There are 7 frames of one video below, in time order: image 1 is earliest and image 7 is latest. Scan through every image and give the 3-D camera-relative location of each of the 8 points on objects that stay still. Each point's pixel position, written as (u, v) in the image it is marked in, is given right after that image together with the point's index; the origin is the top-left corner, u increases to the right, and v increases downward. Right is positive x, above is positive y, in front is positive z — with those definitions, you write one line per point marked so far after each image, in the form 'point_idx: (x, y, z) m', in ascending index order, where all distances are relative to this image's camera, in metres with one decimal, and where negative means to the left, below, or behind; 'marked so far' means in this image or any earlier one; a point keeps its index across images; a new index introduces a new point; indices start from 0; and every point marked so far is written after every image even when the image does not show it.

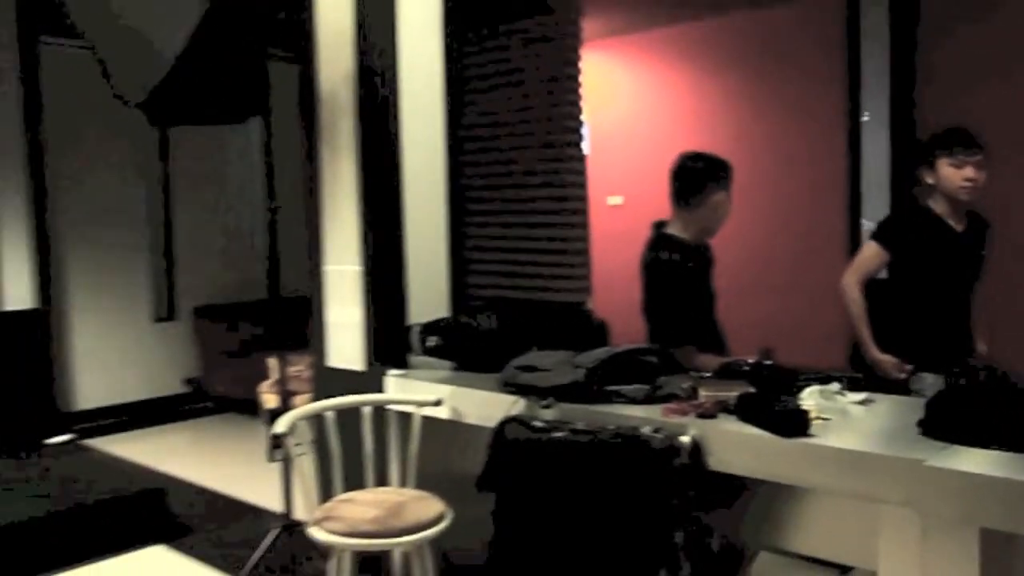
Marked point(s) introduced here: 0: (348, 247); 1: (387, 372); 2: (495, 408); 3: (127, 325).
0: (-0.6, +0.1, +2.5) m
1: (-0.5, -0.3, +2.4) m
2: (-0.1, -0.4, +2.0) m
3: (-2.3, -0.2, +3.9) m
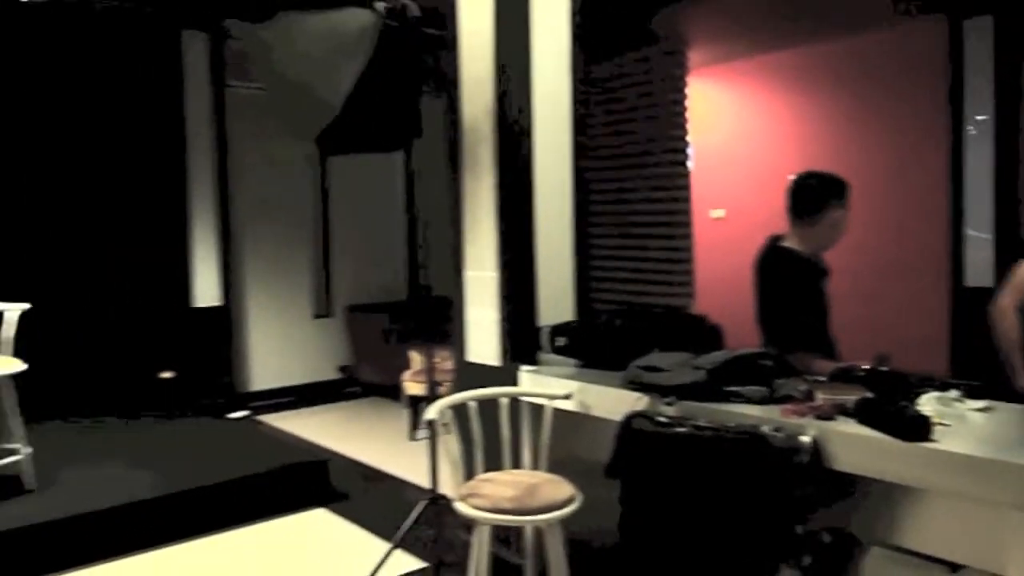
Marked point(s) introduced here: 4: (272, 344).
0: (-0.1, +0.1, +2.8) m
1: (0.0, -0.3, +2.7) m
2: (+0.4, -0.4, +2.3) m
3: (-1.5, -0.2, +4.5) m
4: (-1.7, -0.4, +4.5) m
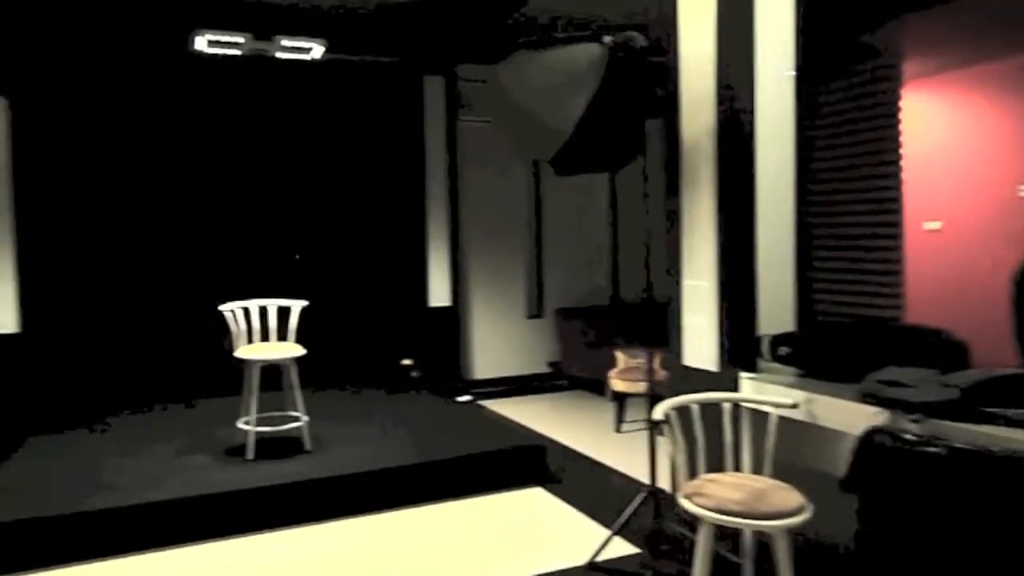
0: (+0.9, +0.1, +2.9) m
1: (+1.0, -0.4, +2.8) m
2: (+1.2, -0.5, +2.3) m
3: (0.0, -0.2, +5.0) m
4: (-0.2, -0.4, +5.0) m
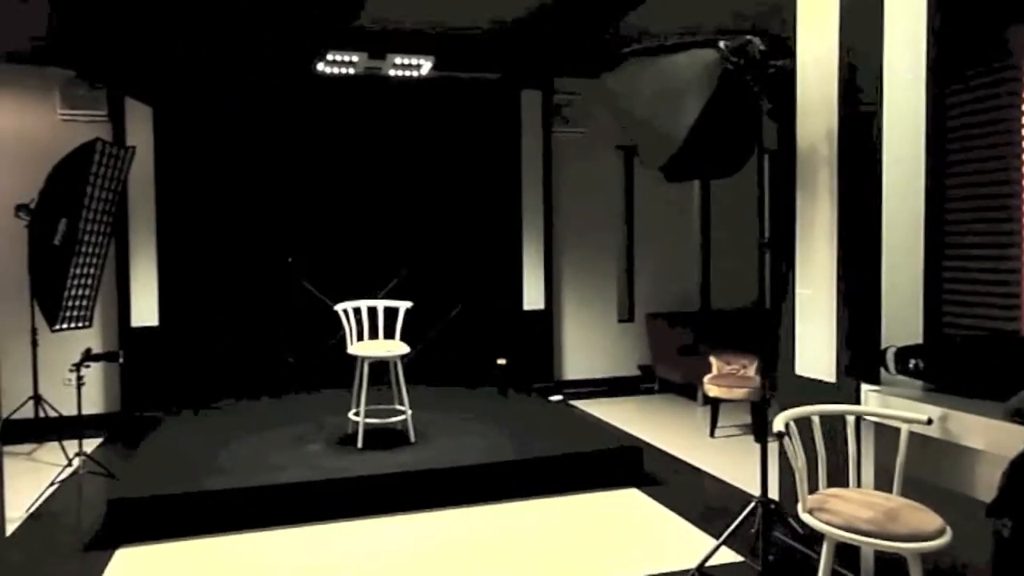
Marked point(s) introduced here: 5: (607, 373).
0: (+1.4, +0.1, +2.9) m
1: (+1.5, -0.4, +2.7) m
2: (+1.6, -0.5, +2.2) m
3: (+0.7, -0.2, +5.0) m
4: (+0.5, -0.4, +5.1) m
5: (+0.8, -0.7, +5.3) m
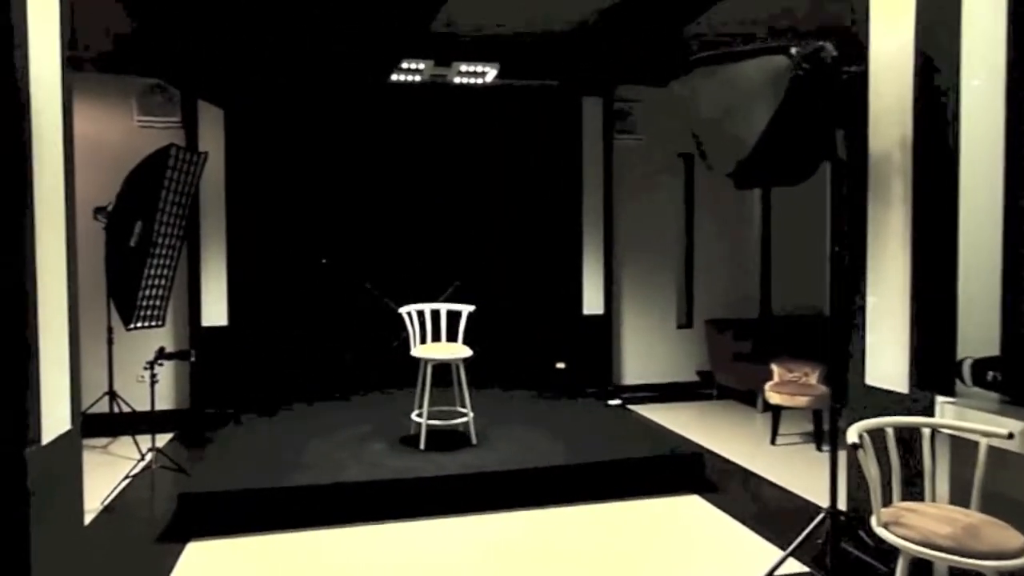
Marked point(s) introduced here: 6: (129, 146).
0: (+1.7, 0.0, +2.8) m
1: (+1.8, -0.5, +2.7) m
2: (+1.9, -0.5, +2.1) m
3: (+1.1, -0.3, +4.9) m
4: (+1.0, -0.5, +5.1) m
5: (+1.3, -0.7, +5.3) m
6: (-2.5, +0.9, +4.2) m
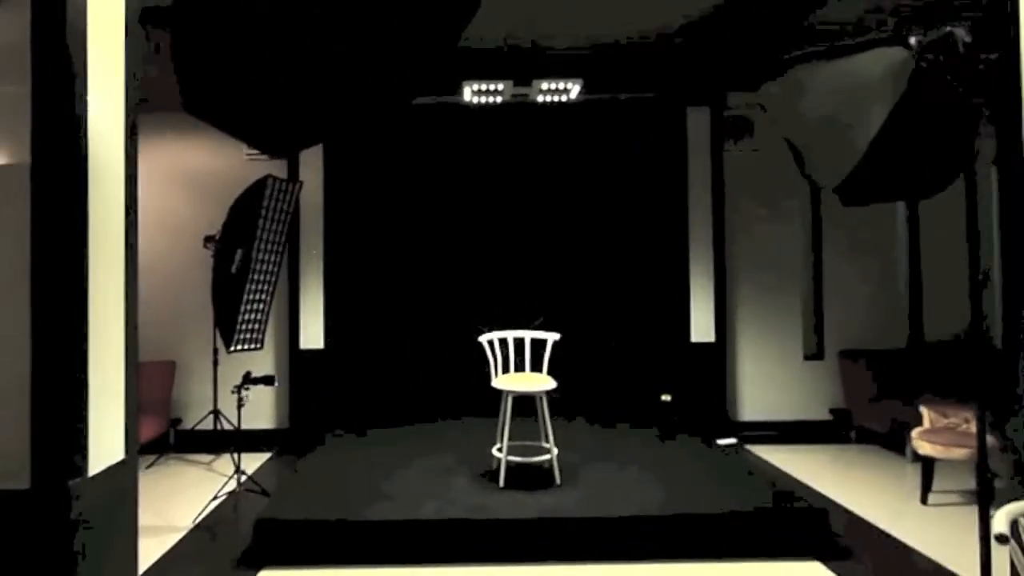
0: (+1.9, -0.1, +2.2) m
1: (+1.9, -0.6, +2.0) m
2: (+1.9, -0.7, +1.5) m
3: (+1.8, -0.5, +4.4) m
4: (+1.7, -0.7, +4.5) m
5: (+2.0, -0.9, +4.7) m
6: (-1.9, +0.8, +4.5) m
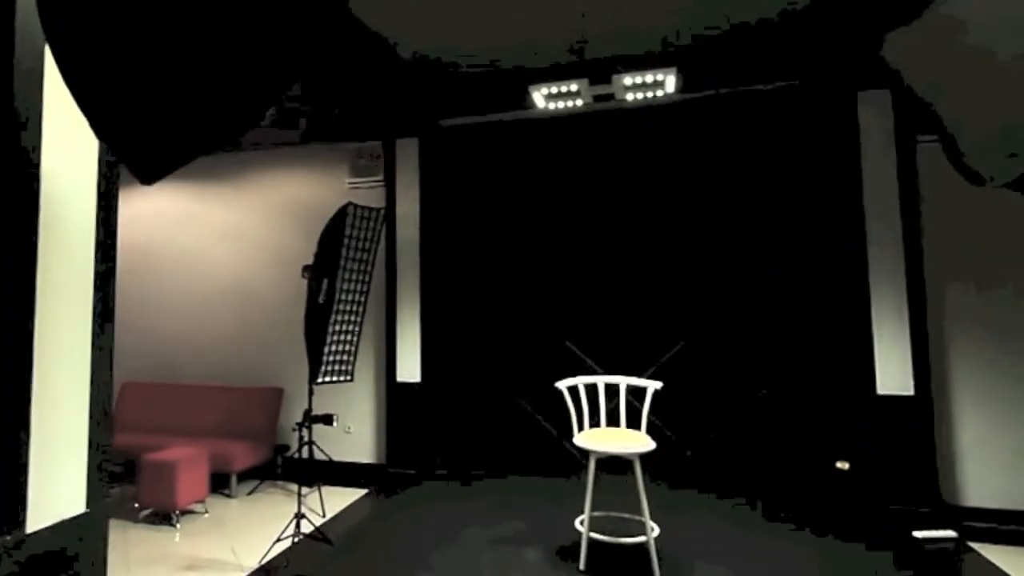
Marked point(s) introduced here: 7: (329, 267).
0: (+1.7, -0.3, +1.0) m
1: (+1.7, -0.7, +0.8) m
2: (+1.5, -0.8, +0.3) m
3: (+2.3, -0.7, +3.1) m
4: (+2.3, -0.9, +3.3) m
5: (+2.6, -1.1, +3.3) m
6: (-1.1, +0.6, +4.4) m
7: (-1.1, +0.1, +3.8) m
